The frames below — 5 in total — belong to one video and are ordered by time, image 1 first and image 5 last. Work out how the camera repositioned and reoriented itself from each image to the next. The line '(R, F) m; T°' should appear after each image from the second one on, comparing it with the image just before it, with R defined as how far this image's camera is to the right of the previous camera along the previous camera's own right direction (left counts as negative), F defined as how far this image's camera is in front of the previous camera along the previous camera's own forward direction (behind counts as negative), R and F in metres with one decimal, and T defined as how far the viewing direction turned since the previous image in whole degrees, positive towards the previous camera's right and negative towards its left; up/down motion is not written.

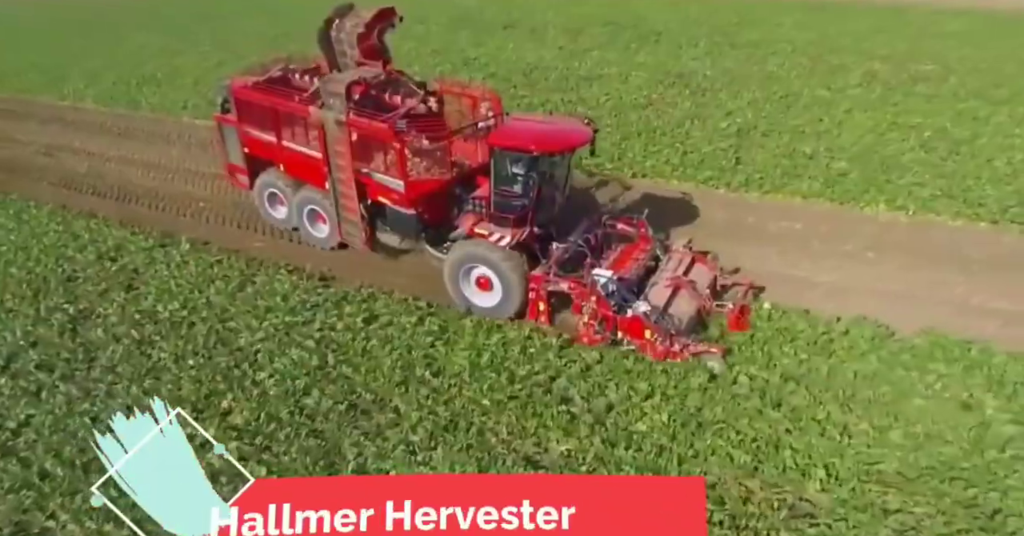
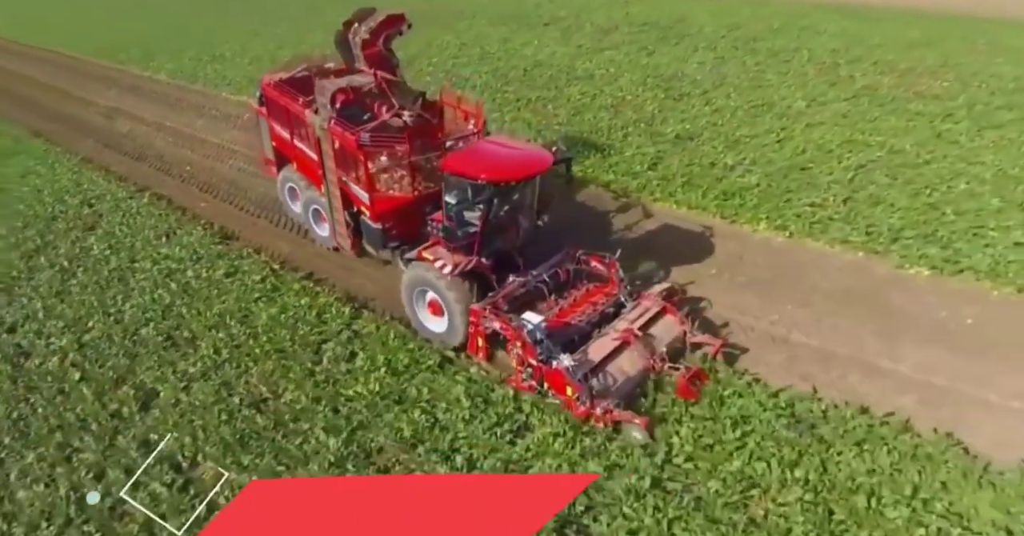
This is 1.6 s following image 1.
(+4.5, +0.1) m; -14°
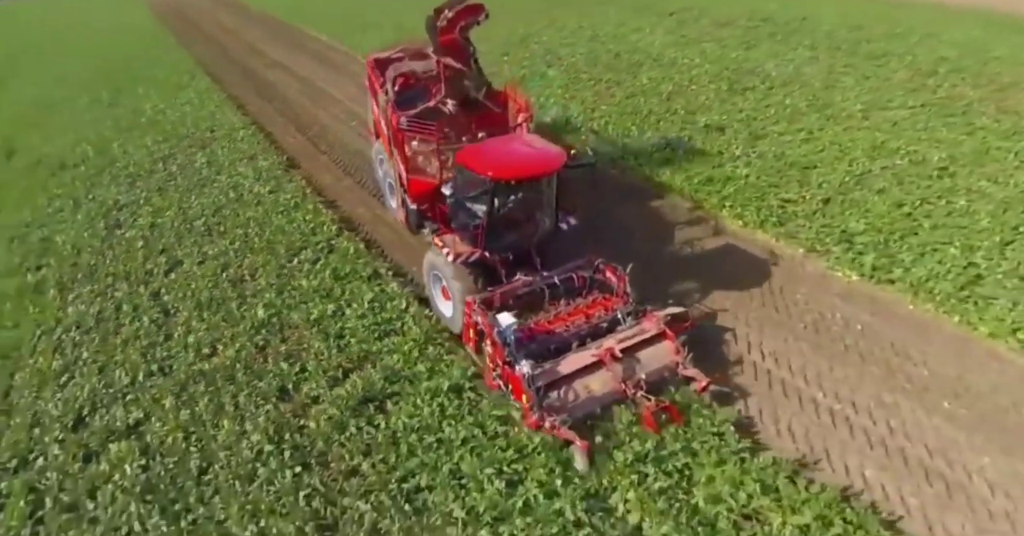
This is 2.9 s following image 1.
(+3.3, -0.5) m; -16°
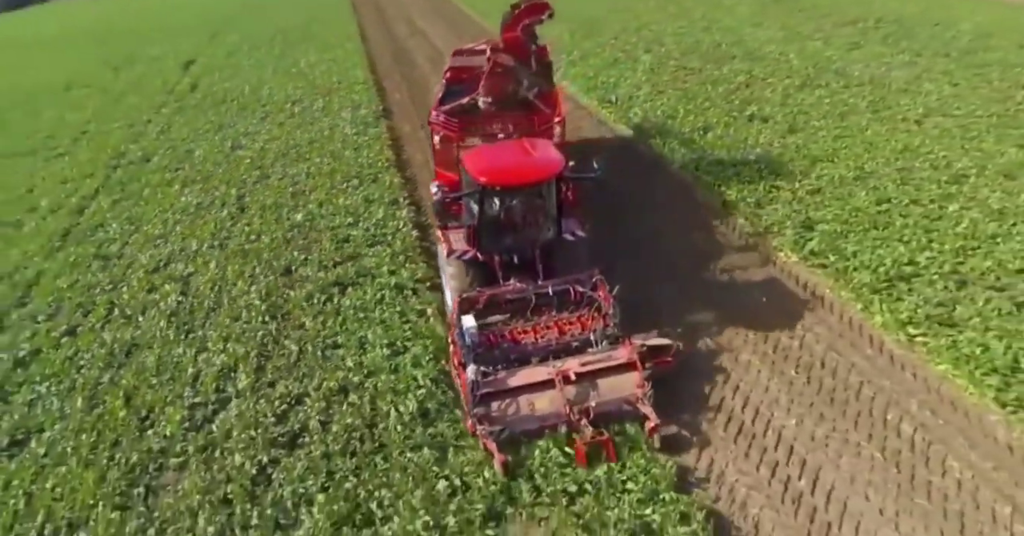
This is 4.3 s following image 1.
(+2.6, -0.9) m; -14°
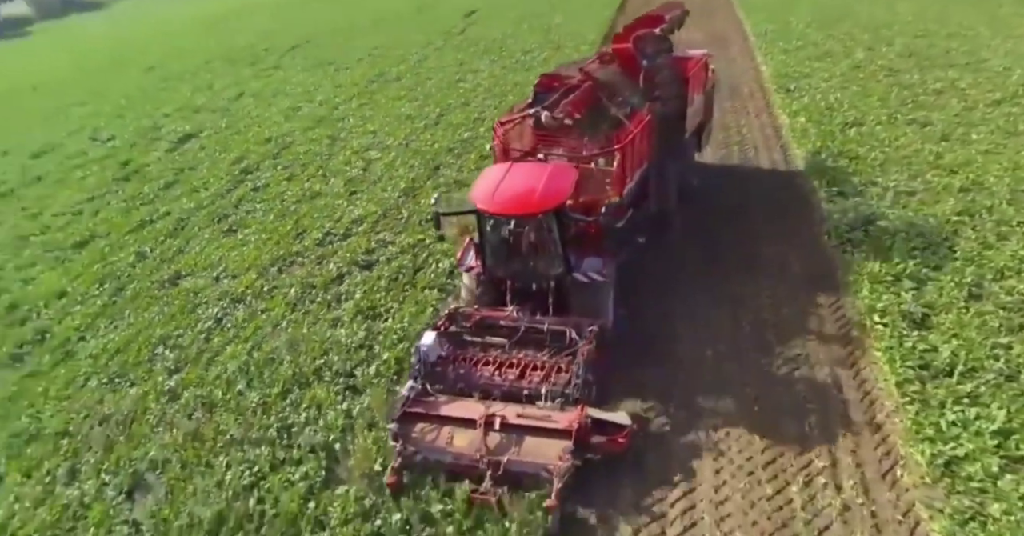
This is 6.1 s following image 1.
(+2.5, -0.9) m; -22°
